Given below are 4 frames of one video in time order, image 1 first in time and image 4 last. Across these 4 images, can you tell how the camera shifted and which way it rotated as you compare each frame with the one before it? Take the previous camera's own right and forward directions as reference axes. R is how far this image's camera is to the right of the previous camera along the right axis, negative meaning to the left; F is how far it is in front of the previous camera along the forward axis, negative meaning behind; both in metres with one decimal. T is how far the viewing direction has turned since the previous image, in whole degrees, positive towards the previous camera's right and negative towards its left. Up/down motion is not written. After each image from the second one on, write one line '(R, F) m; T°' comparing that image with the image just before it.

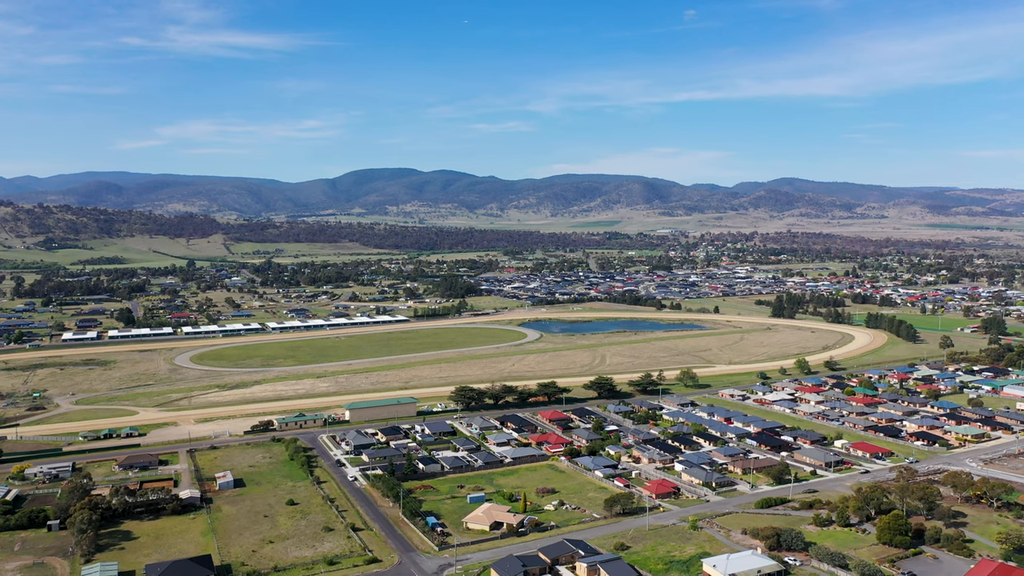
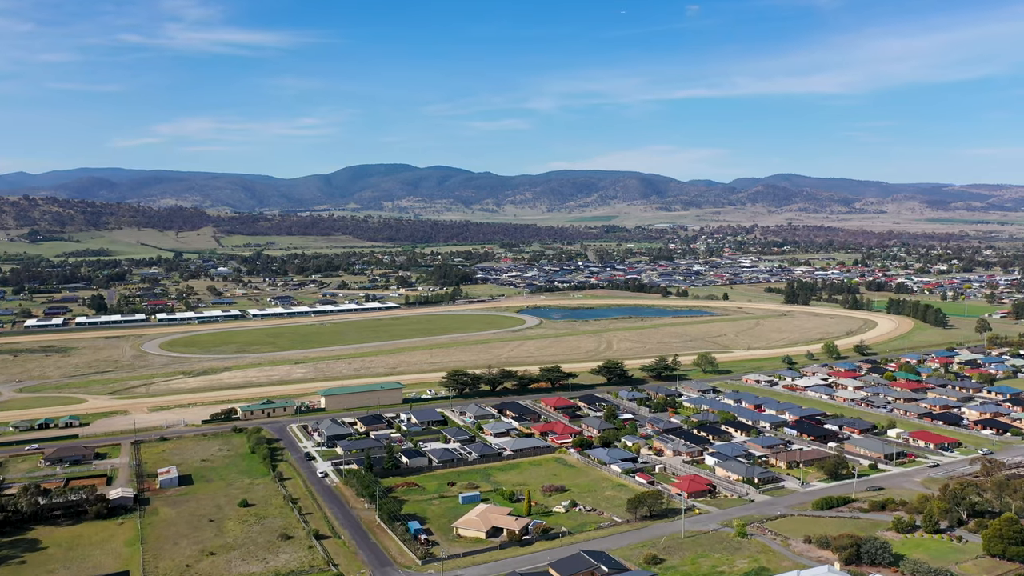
(-0.2, +5.3) m; 0°
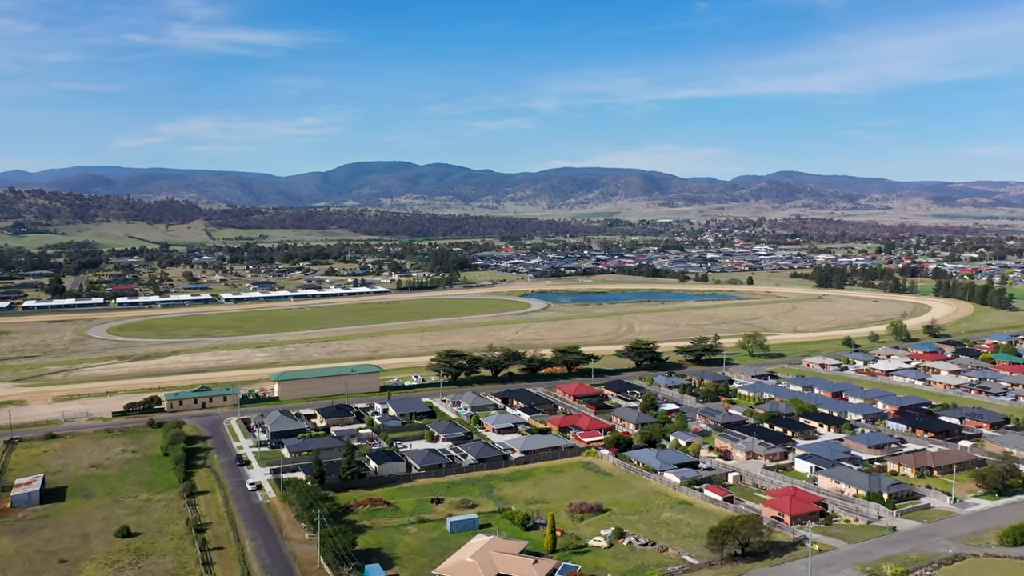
(-0.3, +8.2) m; 0°
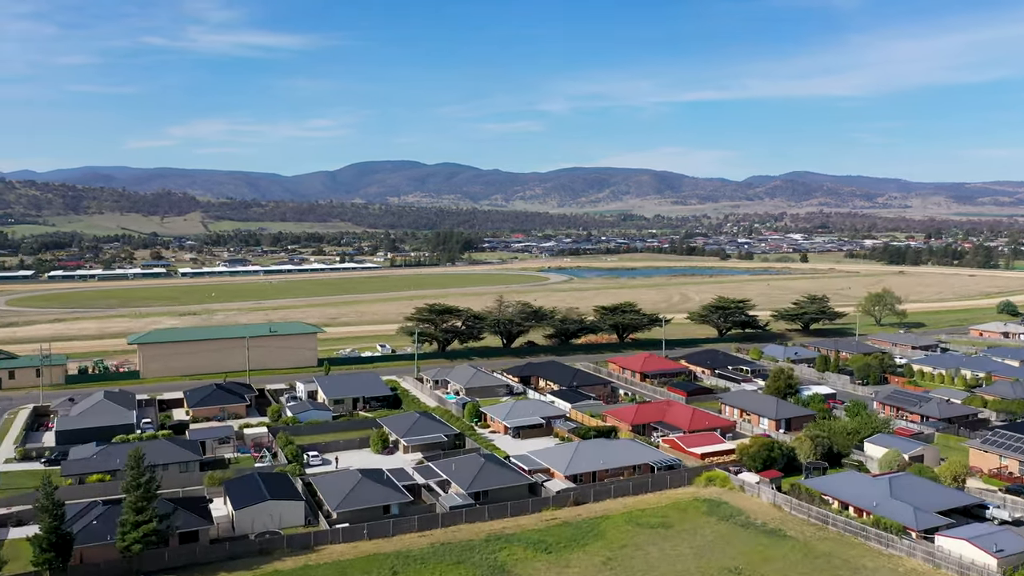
(-0.3, +11.7) m; -1°
